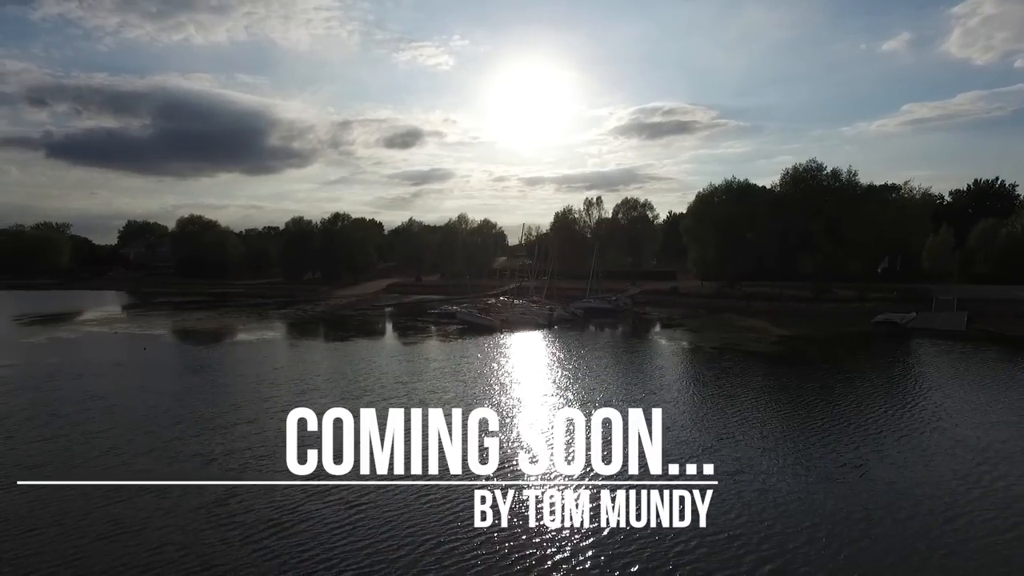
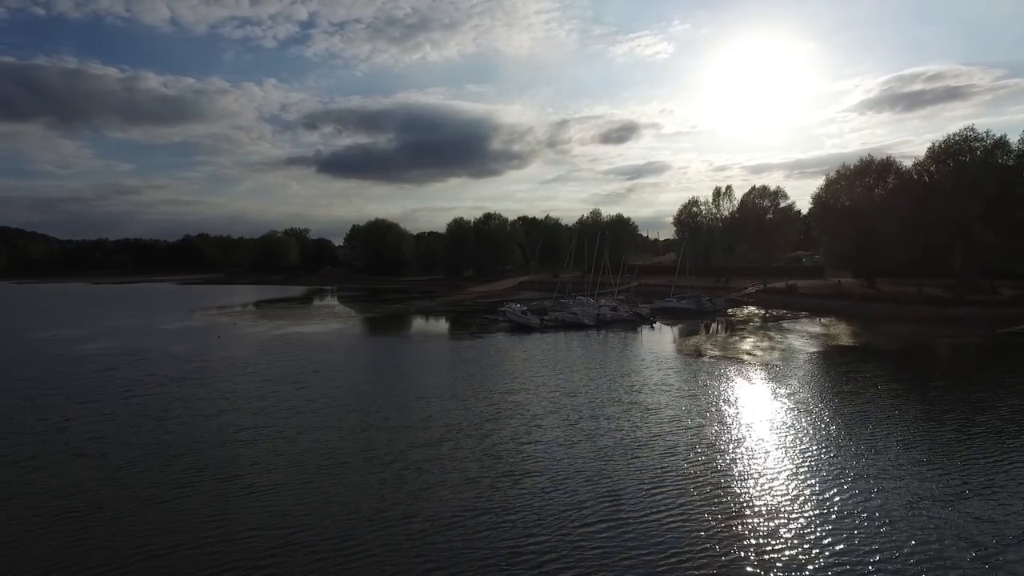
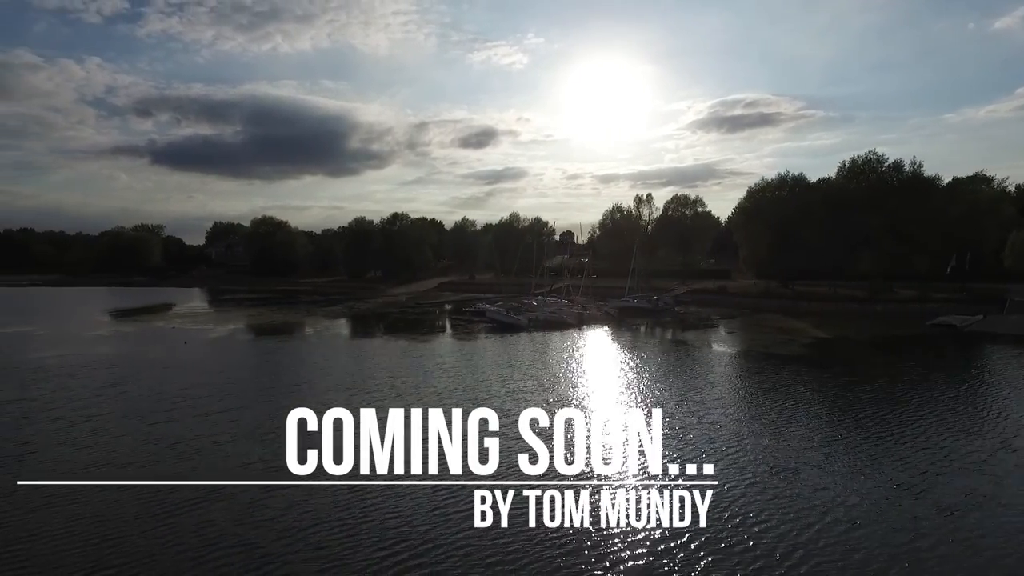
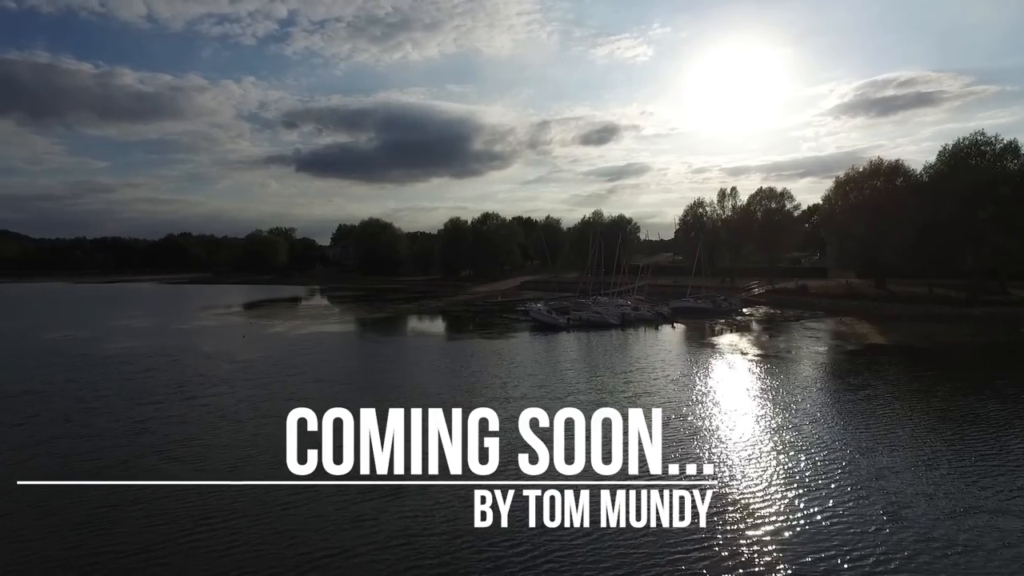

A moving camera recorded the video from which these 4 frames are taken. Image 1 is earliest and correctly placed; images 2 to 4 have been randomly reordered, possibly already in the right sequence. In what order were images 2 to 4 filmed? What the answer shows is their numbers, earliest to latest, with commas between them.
3, 4, 2
